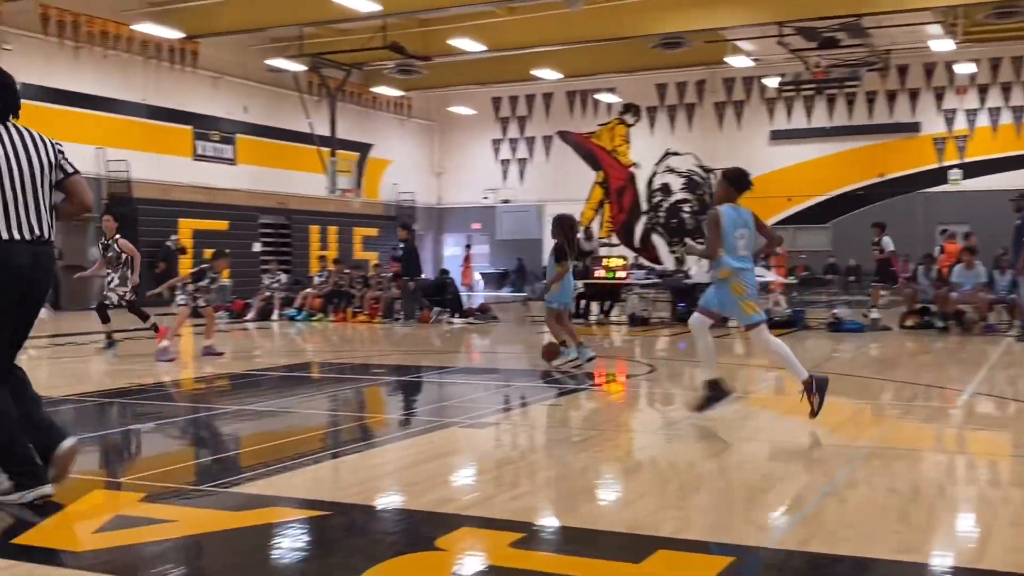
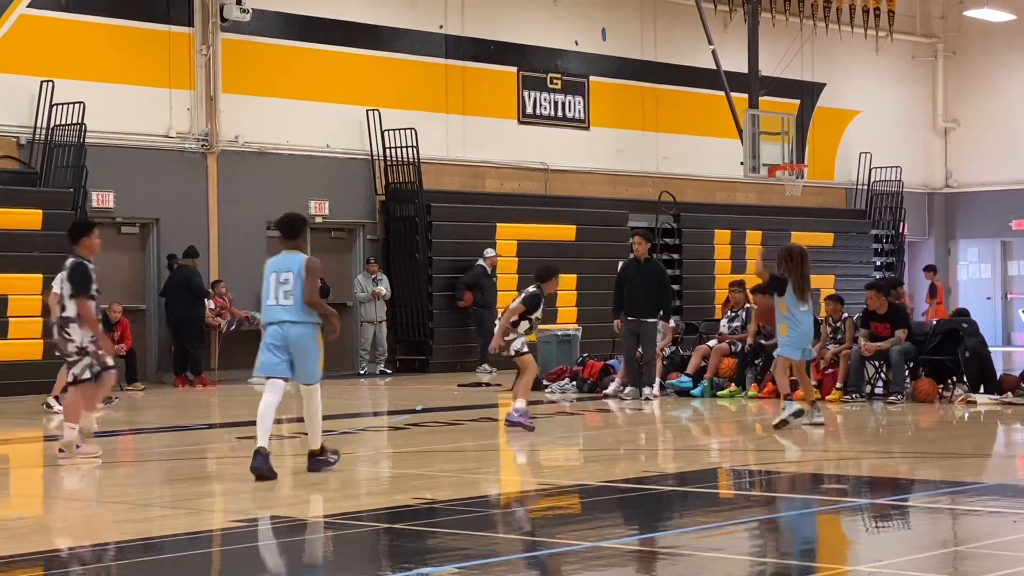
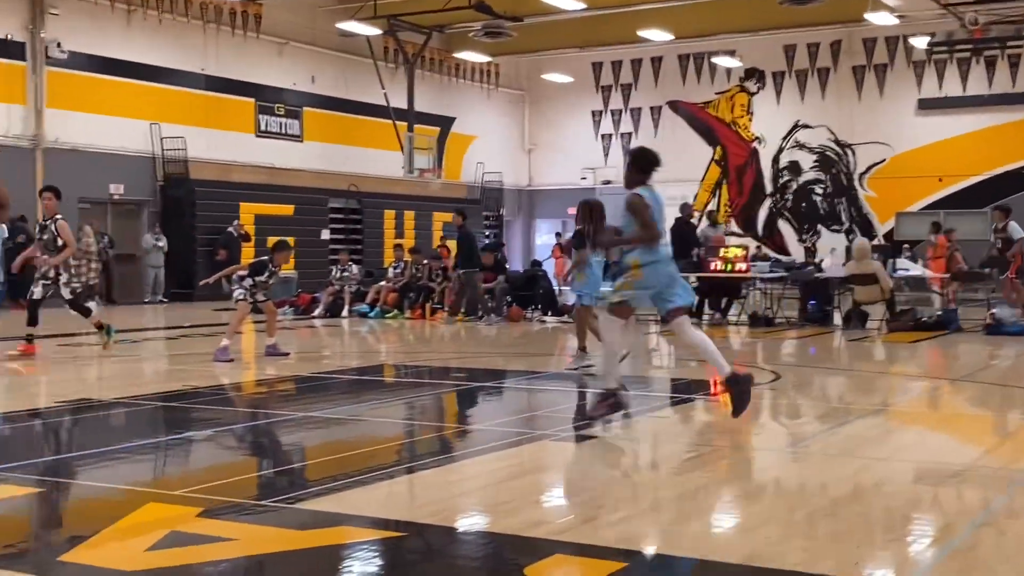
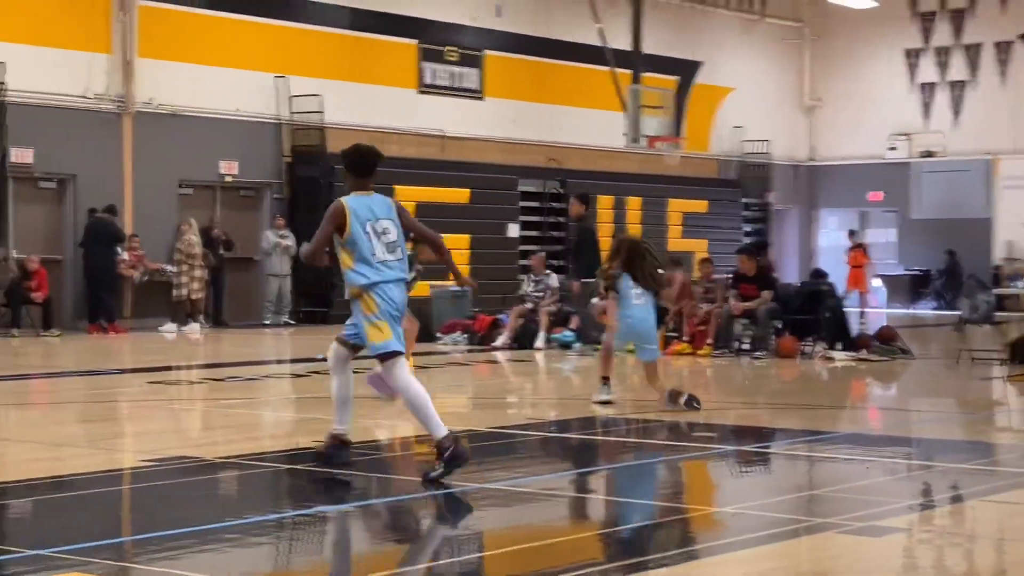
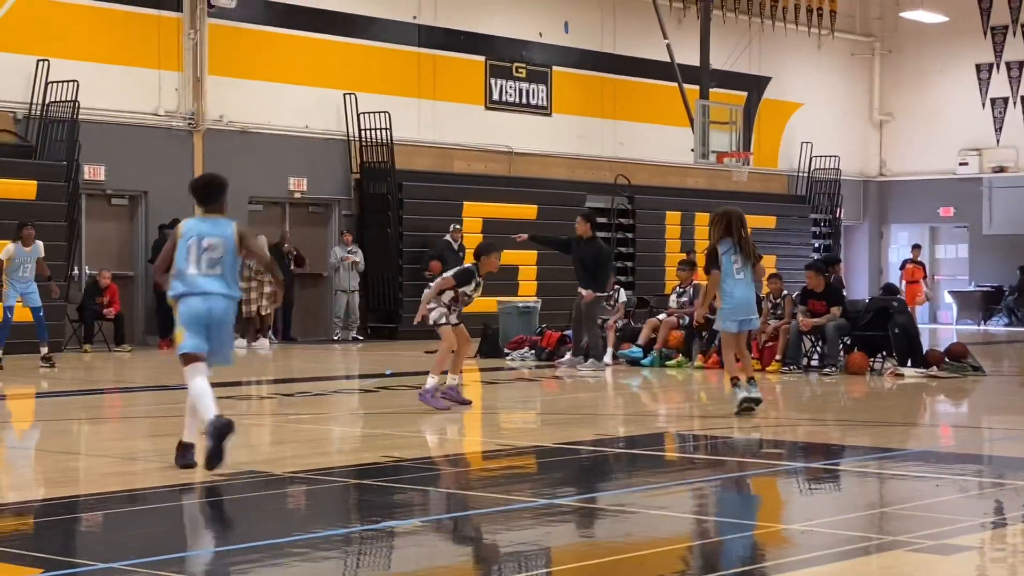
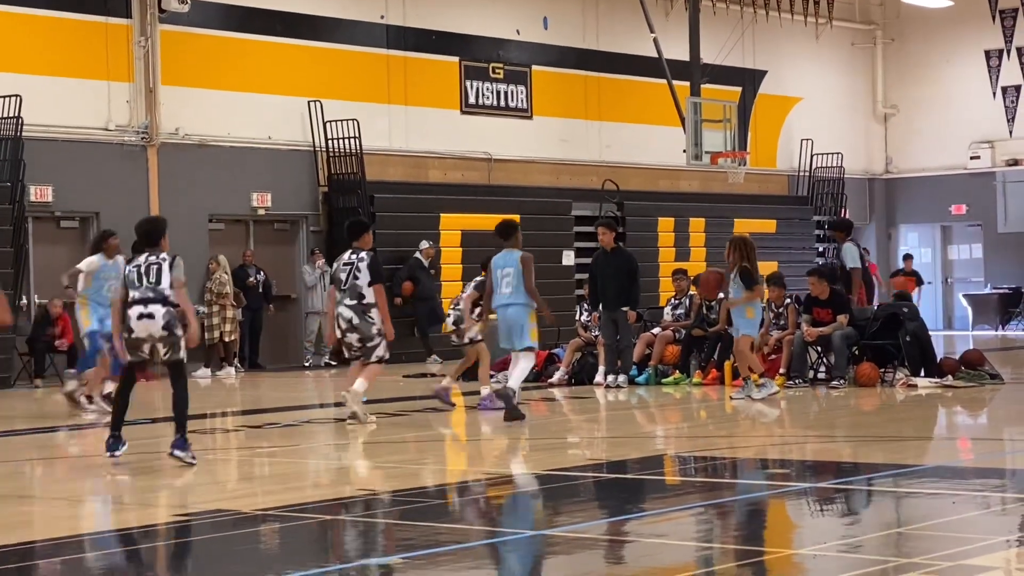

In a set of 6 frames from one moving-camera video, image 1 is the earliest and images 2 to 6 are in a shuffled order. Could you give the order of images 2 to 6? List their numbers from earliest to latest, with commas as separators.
3, 4, 5, 2, 6
